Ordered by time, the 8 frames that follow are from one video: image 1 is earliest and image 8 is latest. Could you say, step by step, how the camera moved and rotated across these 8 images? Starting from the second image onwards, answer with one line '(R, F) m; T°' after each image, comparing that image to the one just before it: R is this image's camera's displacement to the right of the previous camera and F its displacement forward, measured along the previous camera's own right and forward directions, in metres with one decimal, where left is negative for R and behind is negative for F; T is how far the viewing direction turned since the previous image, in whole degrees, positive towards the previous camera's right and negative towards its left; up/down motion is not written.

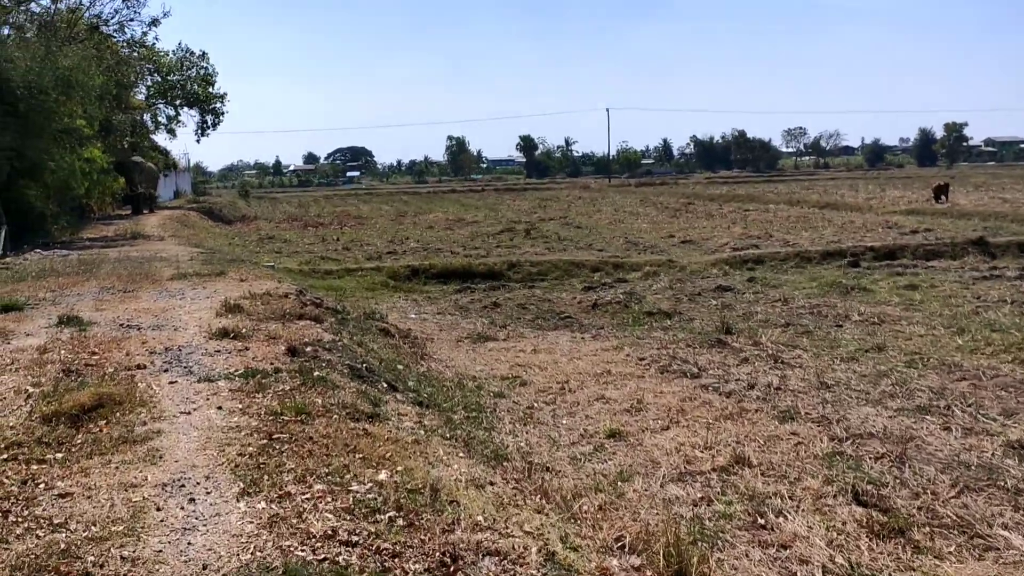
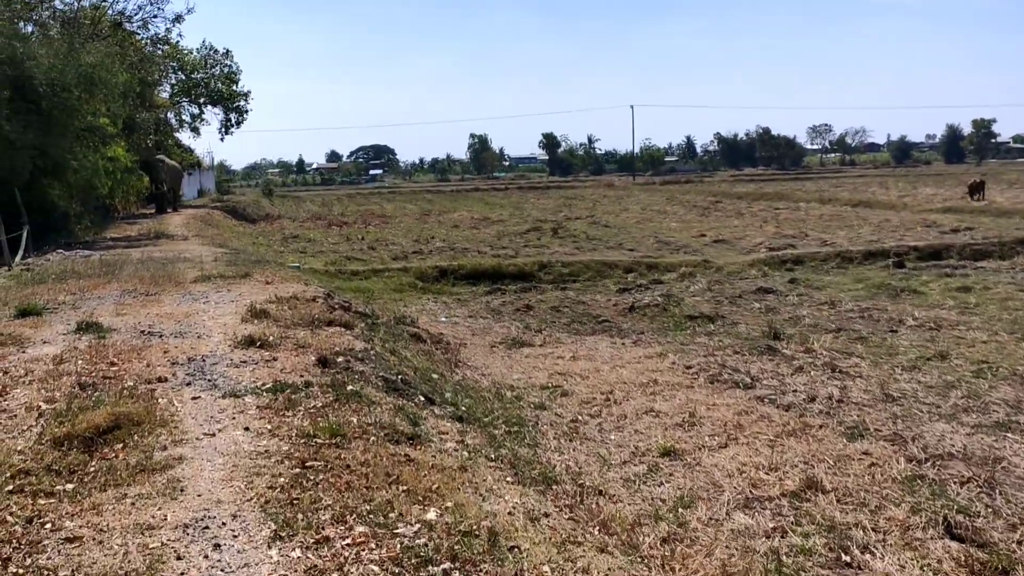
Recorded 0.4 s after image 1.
(-0.2, +0.6) m; -1°
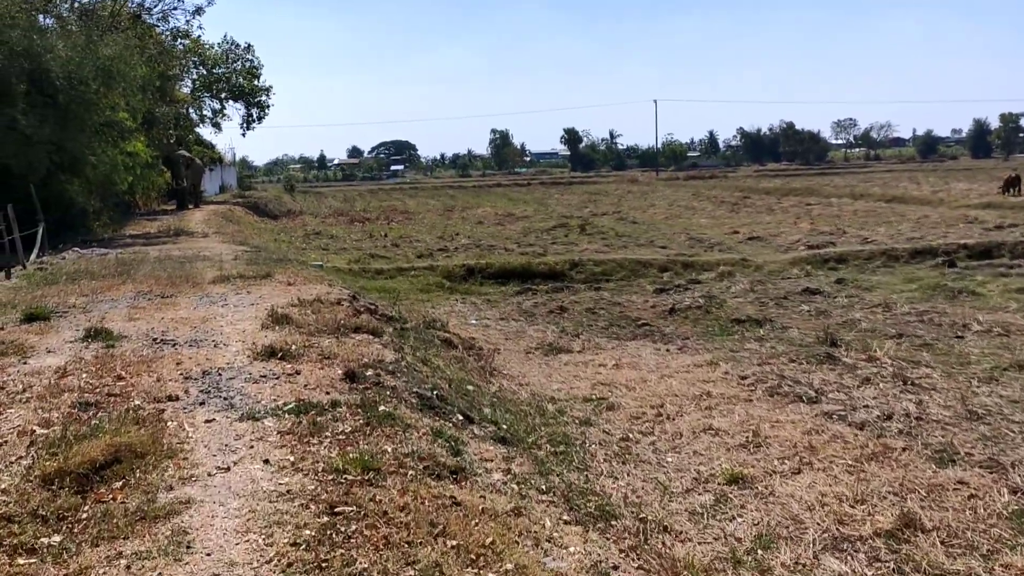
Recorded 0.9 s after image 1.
(-0.2, +0.8) m; -1°
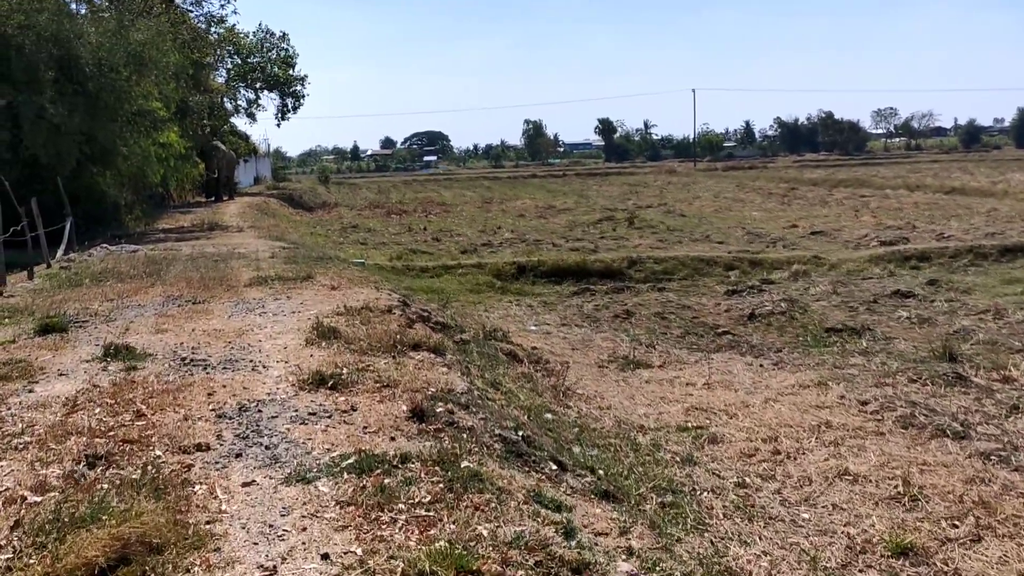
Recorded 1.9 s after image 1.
(-0.4, +1.3) m; -2°
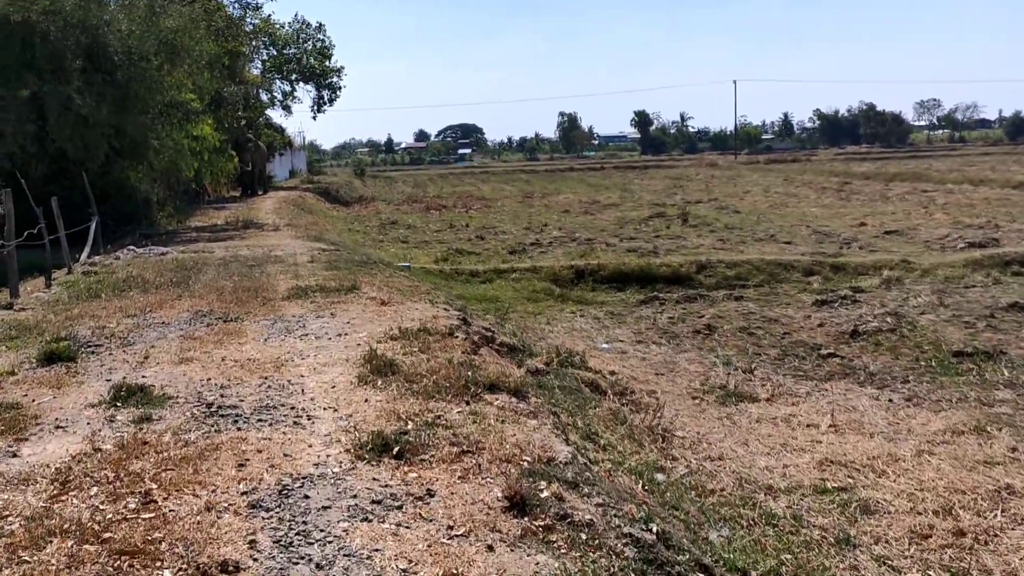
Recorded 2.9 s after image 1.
(-0.5, +1.5) m; -2°
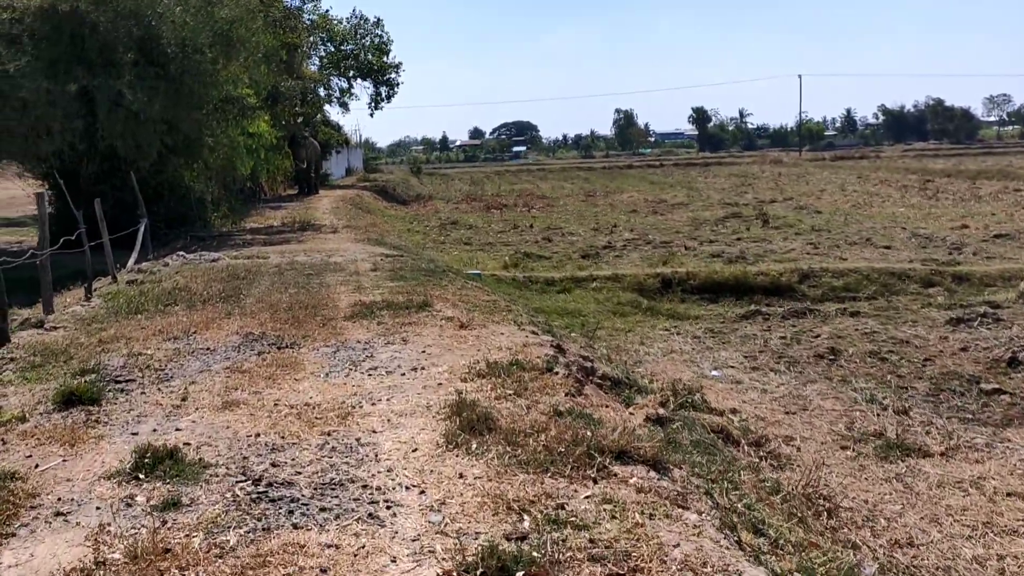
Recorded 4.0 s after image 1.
(-0.5, +1.5) m; -3°
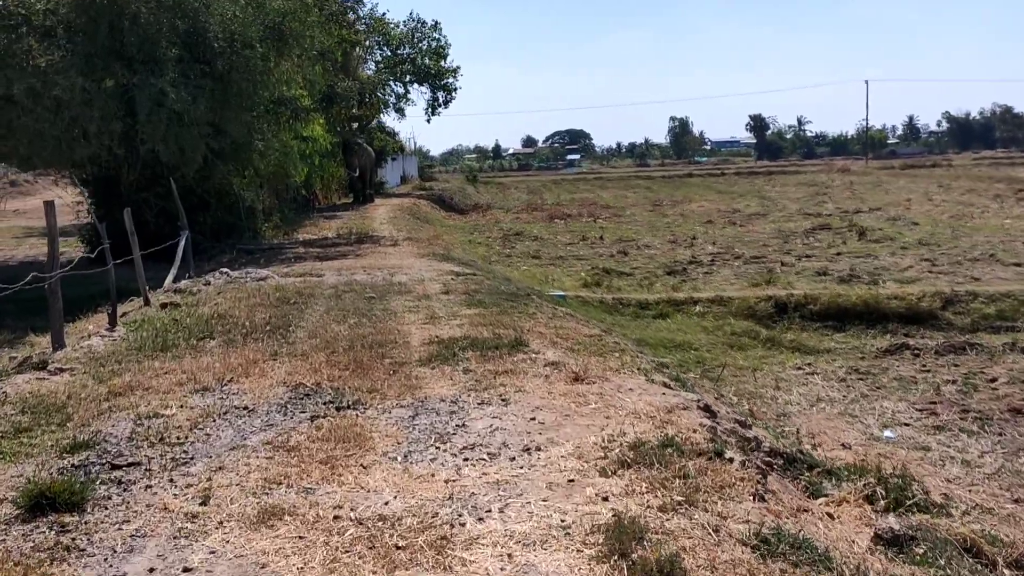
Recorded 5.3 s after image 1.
(-0.6, +2.1) m; -3°
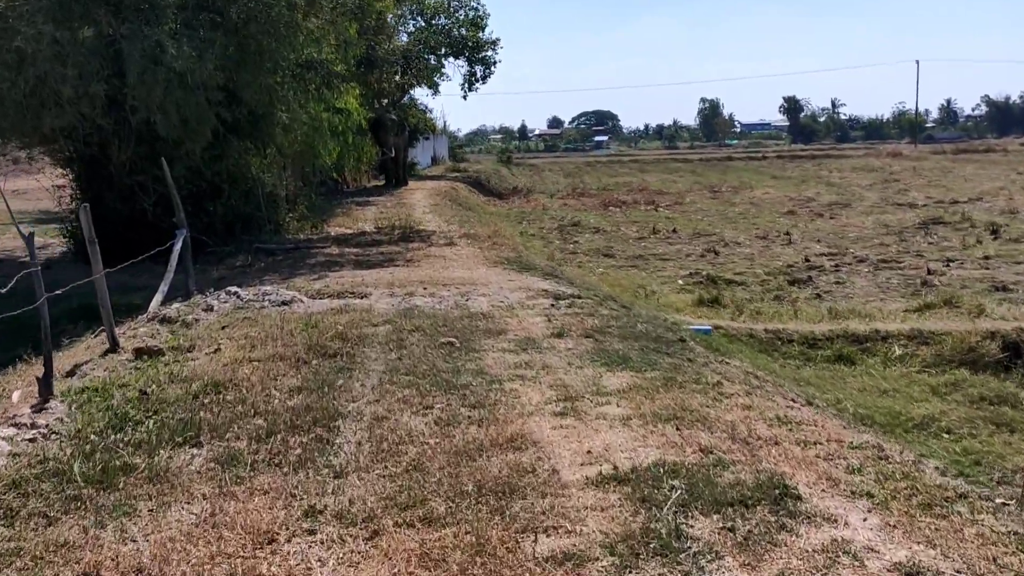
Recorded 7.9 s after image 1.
(-1.0, +3.9) m; -1°
